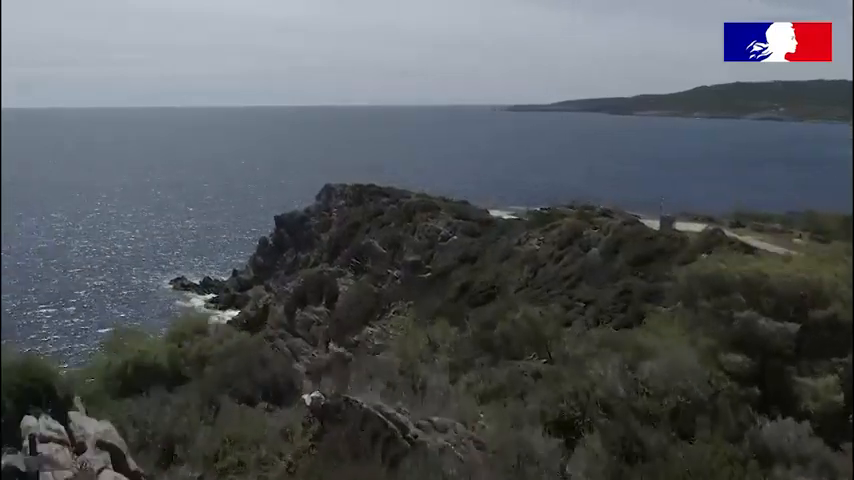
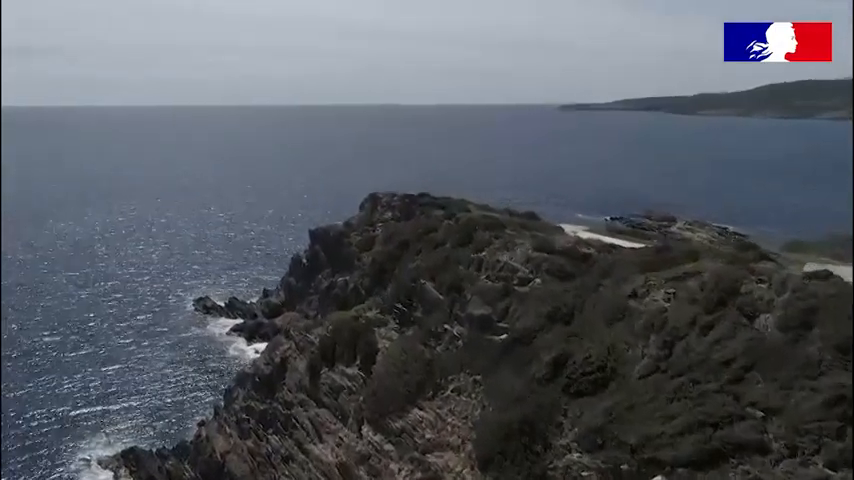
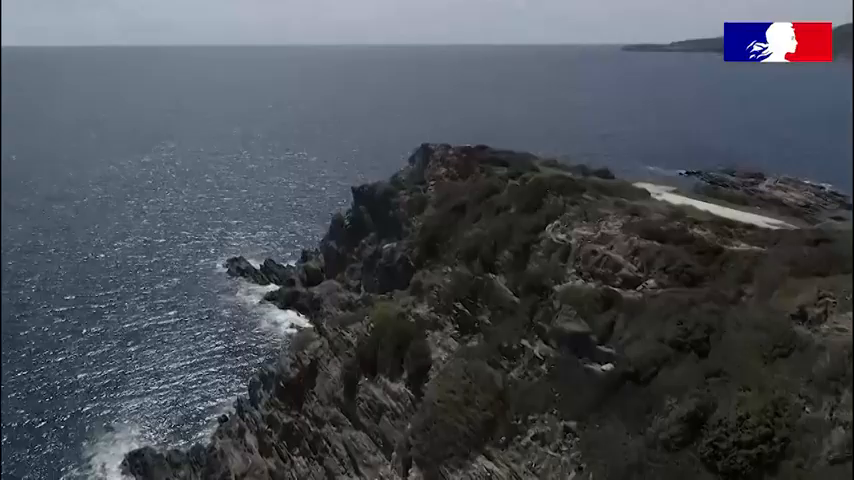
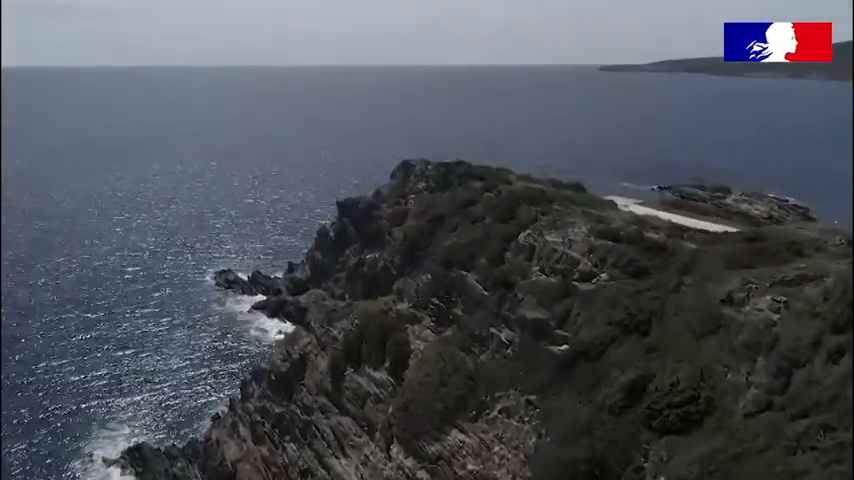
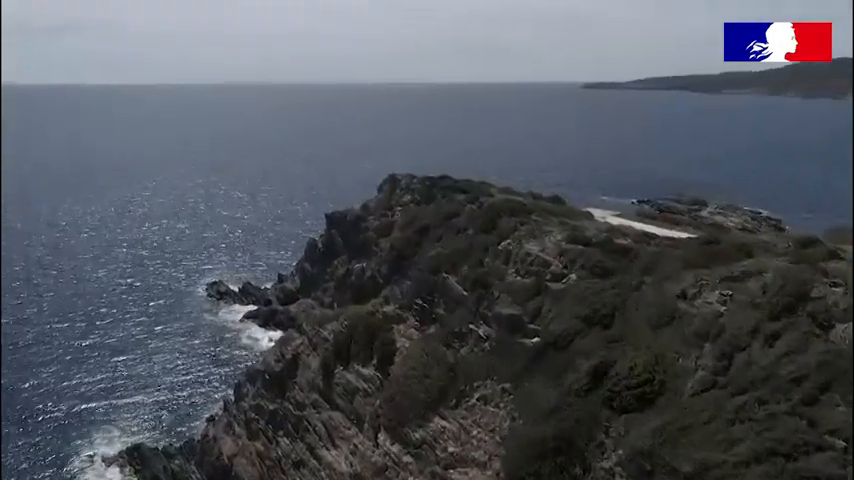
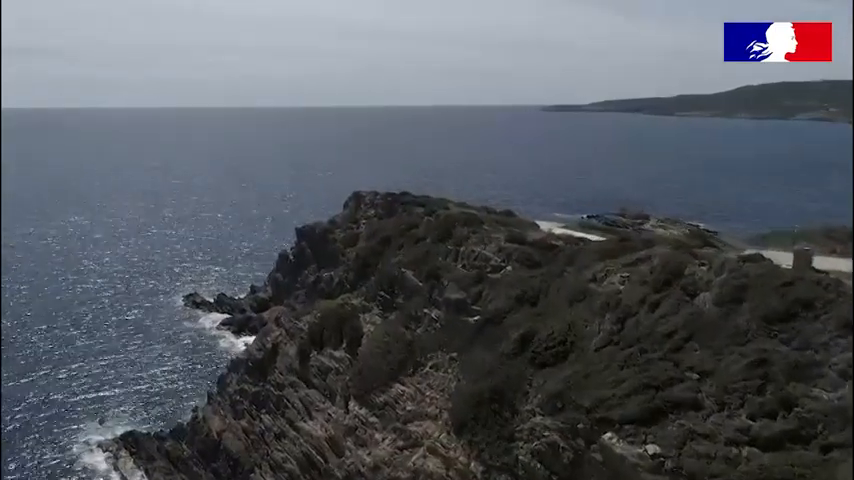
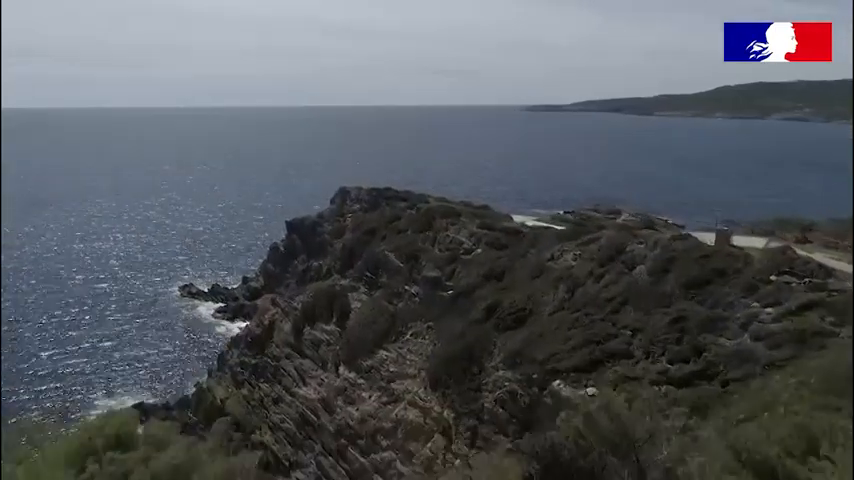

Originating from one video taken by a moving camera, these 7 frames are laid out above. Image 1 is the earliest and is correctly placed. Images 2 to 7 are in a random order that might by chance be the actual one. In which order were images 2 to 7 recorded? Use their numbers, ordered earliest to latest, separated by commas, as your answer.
7, 6, 2, 5, 4, 3
